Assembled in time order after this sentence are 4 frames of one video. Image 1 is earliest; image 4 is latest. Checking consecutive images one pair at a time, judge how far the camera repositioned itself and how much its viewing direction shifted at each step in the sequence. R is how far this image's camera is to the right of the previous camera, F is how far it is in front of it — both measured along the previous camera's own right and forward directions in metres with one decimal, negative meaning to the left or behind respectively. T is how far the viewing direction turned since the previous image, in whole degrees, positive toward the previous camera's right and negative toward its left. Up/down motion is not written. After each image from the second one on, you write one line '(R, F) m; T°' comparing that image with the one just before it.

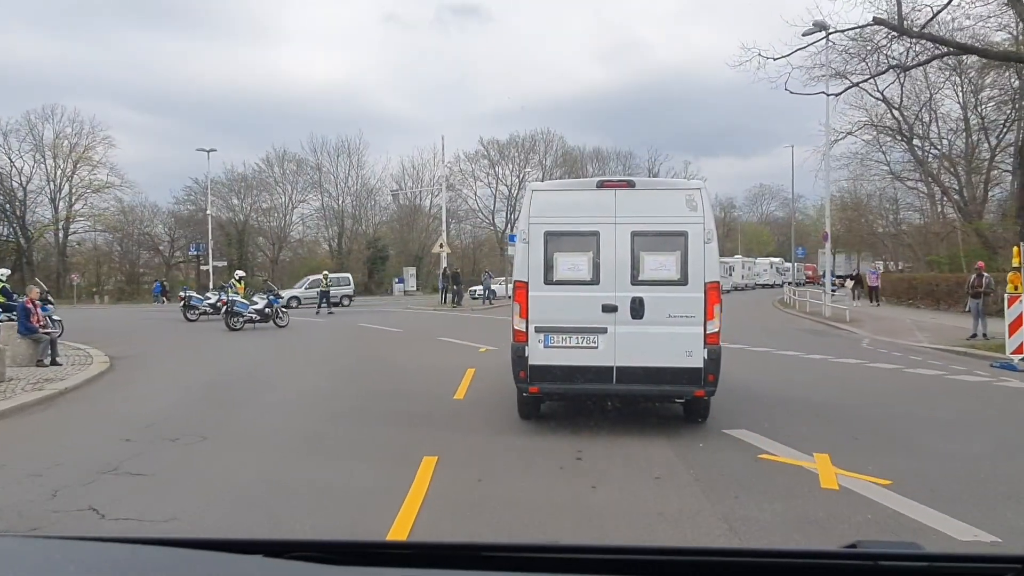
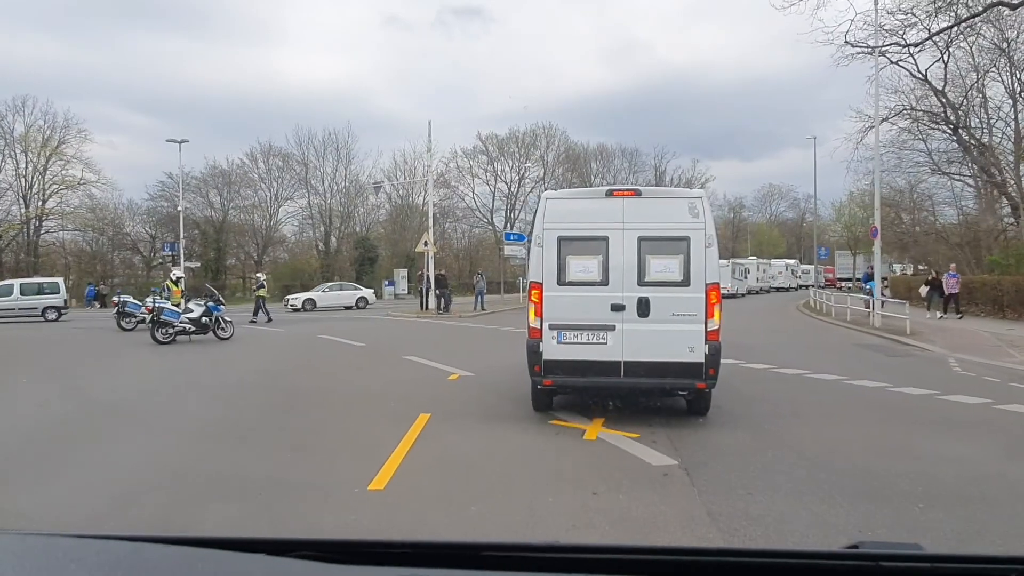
(+0.1, +0.9) m; 0°
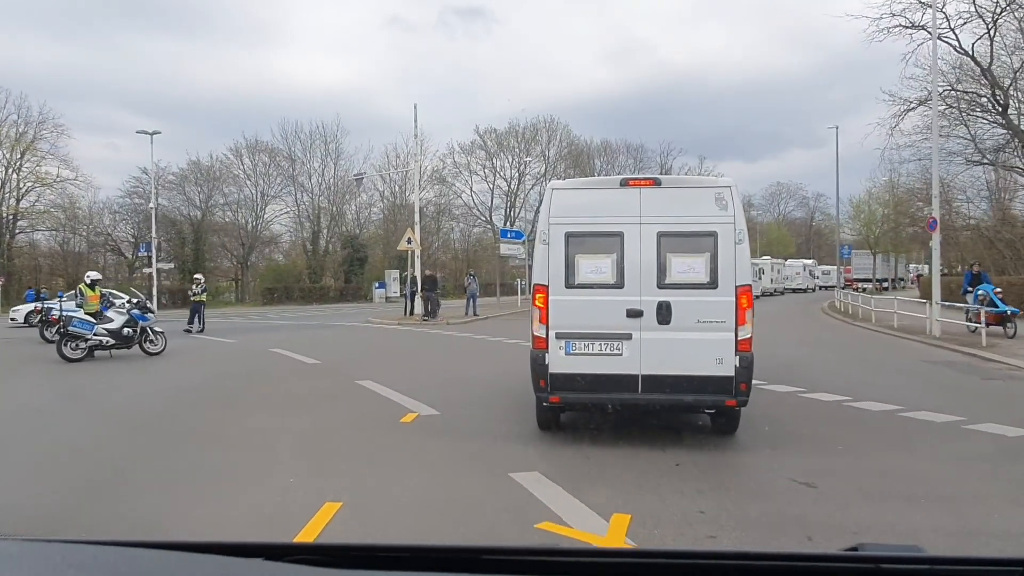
(+0.1, +0.7) m; 0°
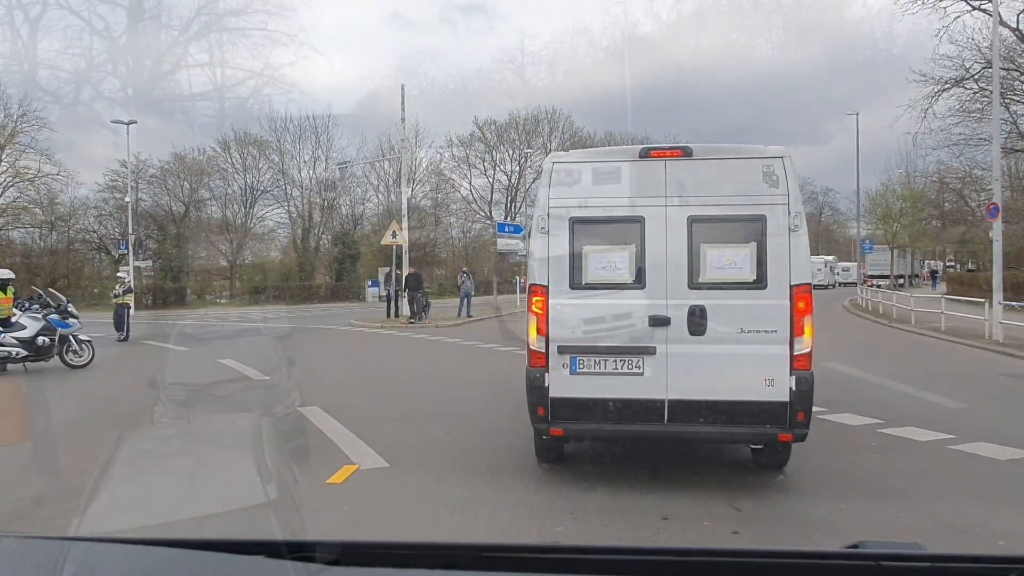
(0.0, +0.6) m; 0°
